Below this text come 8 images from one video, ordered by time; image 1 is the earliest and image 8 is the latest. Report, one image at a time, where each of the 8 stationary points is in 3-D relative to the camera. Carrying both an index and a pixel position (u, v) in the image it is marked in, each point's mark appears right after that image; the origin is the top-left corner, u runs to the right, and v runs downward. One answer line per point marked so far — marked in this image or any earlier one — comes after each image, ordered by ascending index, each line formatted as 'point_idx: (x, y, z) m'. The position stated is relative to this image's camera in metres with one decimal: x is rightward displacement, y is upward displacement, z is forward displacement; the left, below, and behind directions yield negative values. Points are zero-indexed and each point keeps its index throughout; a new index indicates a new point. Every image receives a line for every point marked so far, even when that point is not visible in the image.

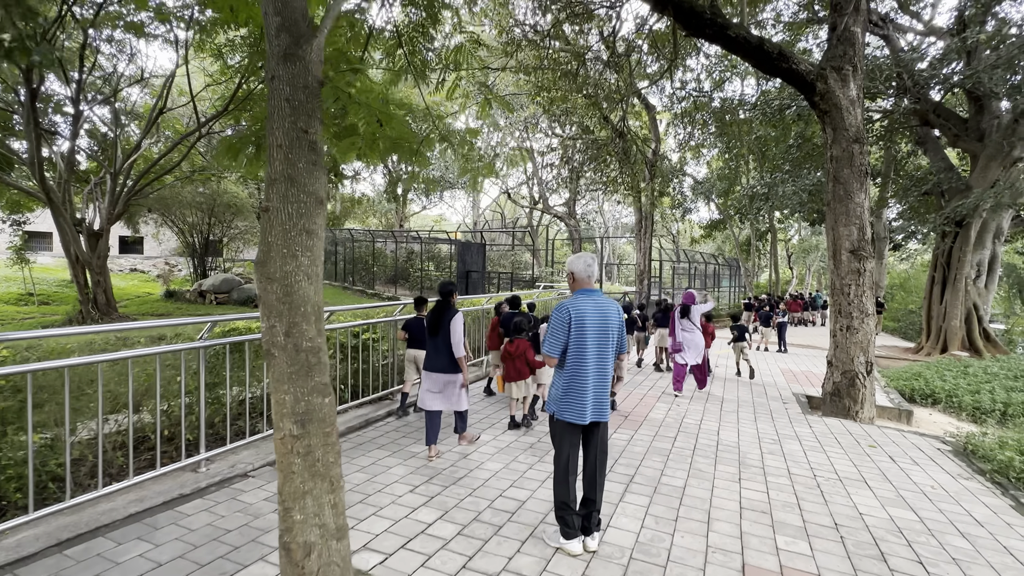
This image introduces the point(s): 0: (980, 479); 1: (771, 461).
0: (+4.0, -1.6, +4.3) m
1: (+2.3, -1.5, +4.4) m
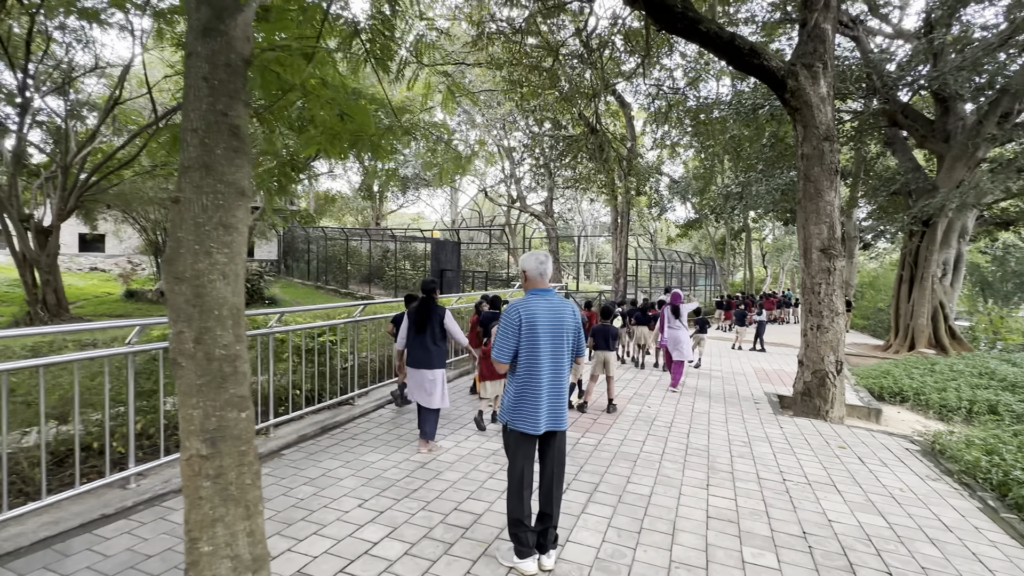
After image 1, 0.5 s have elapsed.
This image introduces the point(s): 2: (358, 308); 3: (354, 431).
0: (+3.7, -1.6, +4.3) m
1: (+1.9, -1.5, +4.3) m
2: (-1.8, -0.2, +5.9) m
3: (-1.5, -1.4, +4.9) m
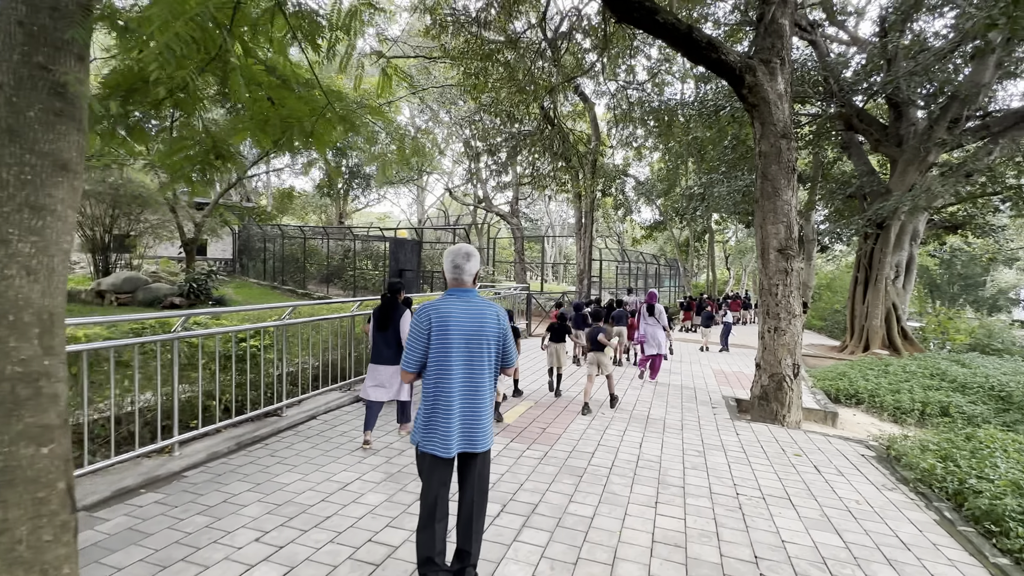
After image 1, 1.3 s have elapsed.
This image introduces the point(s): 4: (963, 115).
0: (+3.2, -1.6, +4.1) m
1: (+1.4, -1.5, +4.0) m
2: (-2.4, -0.2, +5.4) m
3: (-2.1, -1.4, +4.4) m
4: (+10.6, +4.1, +11.9) m
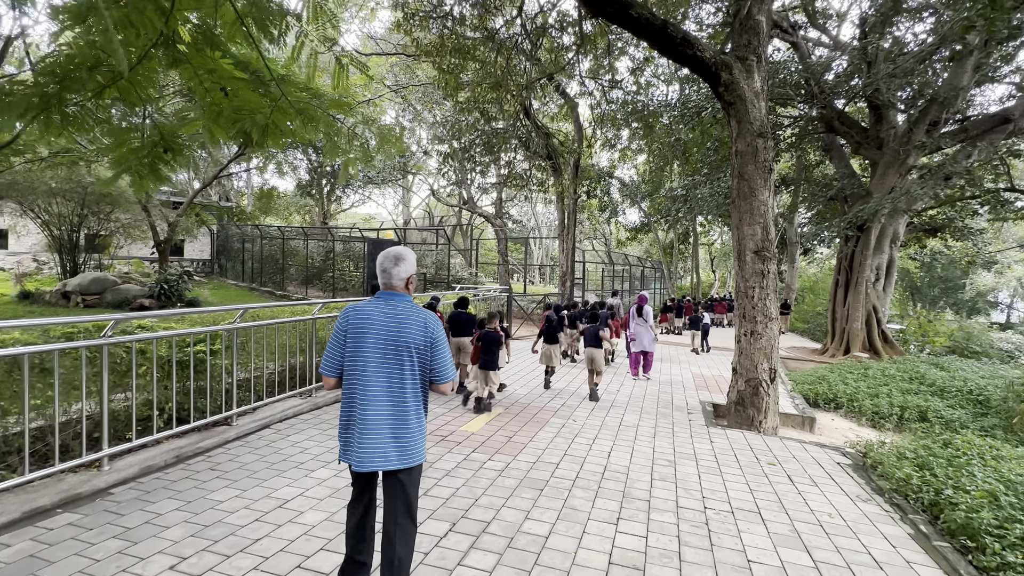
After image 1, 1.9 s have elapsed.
0: (+2.9, -1.7, +4.0) m
1: (+1.1, -1.5, +3.8) m
2: (-2.8, -0.2, +5.1) m
3: (-2.4, -1.4, +4.2) m
4: (+10.2, +4.0, +11.9) m
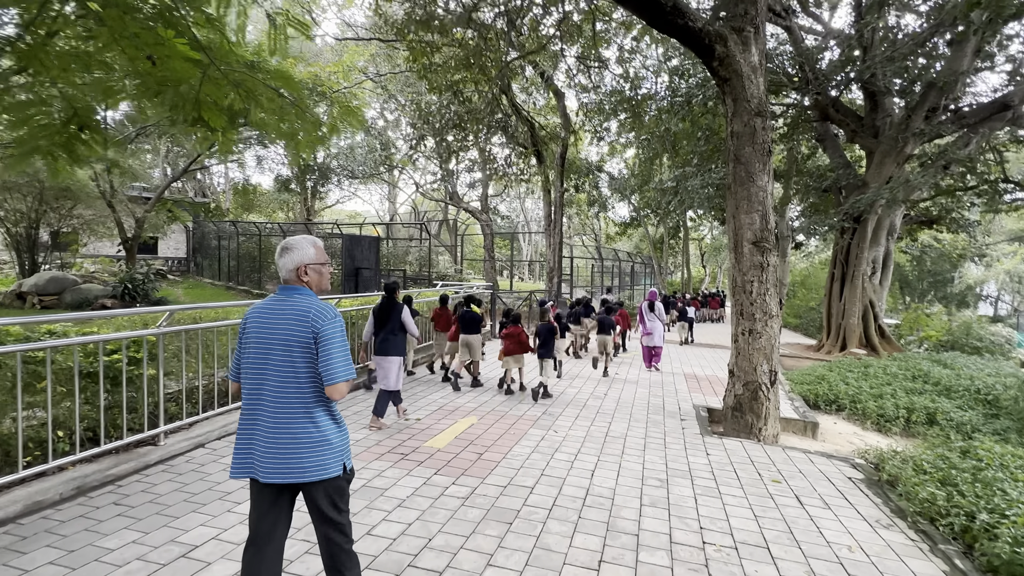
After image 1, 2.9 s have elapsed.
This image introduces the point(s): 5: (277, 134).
0: (+2.7, -1.6, +3.4) m
1: (+0.9, -1.5, +3.3) m
2: (-3.0, -0.2, +4.5) m
3: (-2.6, -1.4, +3.5) m
4: (+9.7, +4.2, +11.5) m
5: (-2.2, +1.4, +4.9) m
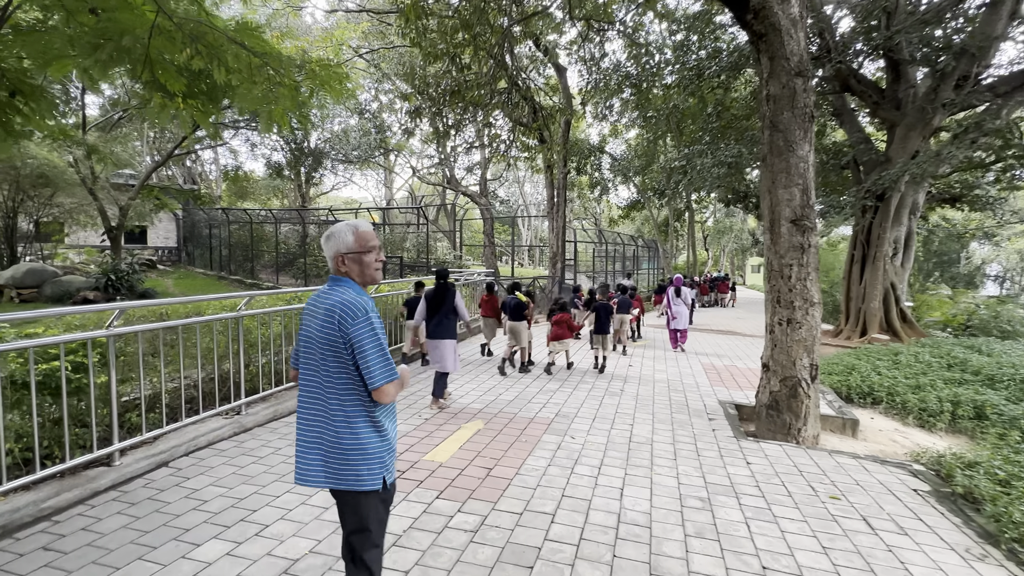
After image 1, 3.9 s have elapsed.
0: (+2.8, -1.5, +2.9) m
1: (+1.0, -1.4, +2.7) m
2: (-2.9, -0.2, +3.9) m
3: (-2.5, -1.3, +2.9) m
4: (+9.8, +4.6, +10.8) m
5: (-2.2, +1.5, +4.2) m
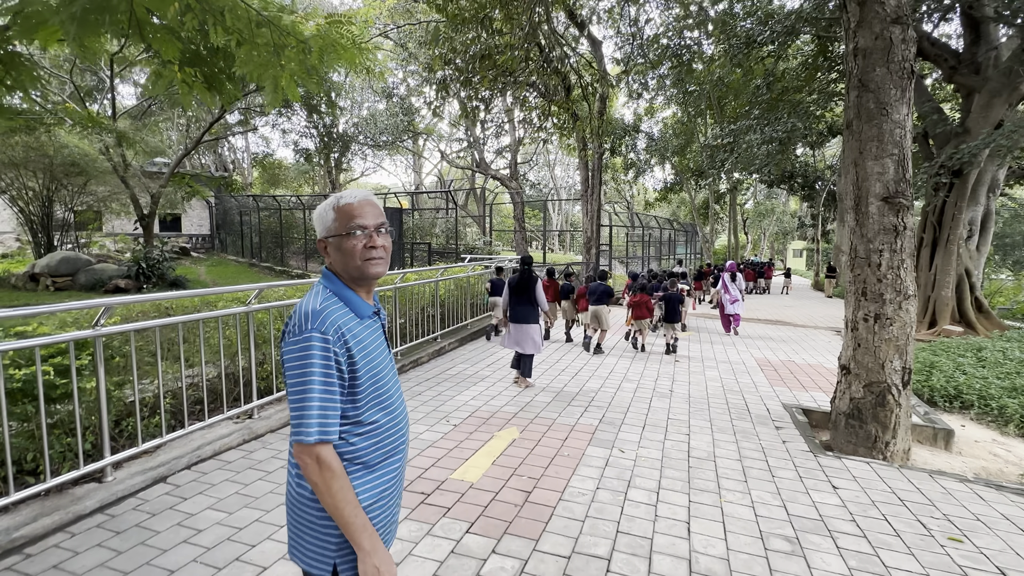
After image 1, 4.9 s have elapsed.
0: (+3.0, -1.5, +2.2) m
1: (+1.2, -1.4, +2.1) m
2: (-2.7, -0.1, +3.5) m
3: (-2.3, -1.3, +2.5) m
4: (+10.4, +4.8, +9.5) m
5: (-1.9, +1.6, +3.7) m
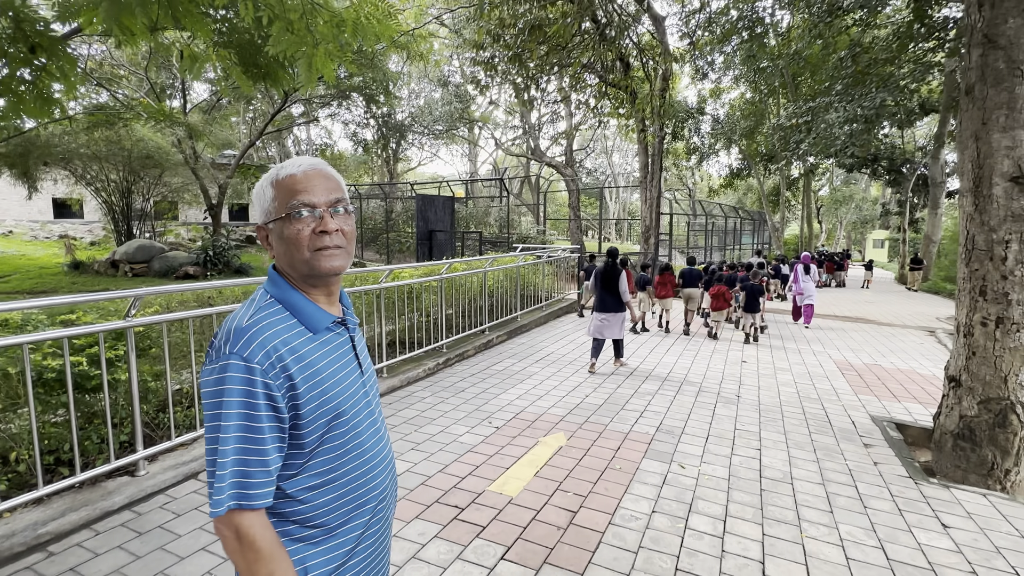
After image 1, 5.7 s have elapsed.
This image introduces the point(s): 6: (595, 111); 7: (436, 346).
0: (+3.1, -1.5, +1.5) m
1: (+1.3, -1.4, +1.6) m
2: (-2.4, -0.1, +3.4) m
3: (-2.1, -1.3, +2.4) m
4: (+11.3, +4.8, +7.8) m
5: (-1.5, +1.6, +3.5) m
6: (+1.3, +2.8, +8.0) m
7: (-1.0, -0.8, +6.1) m
